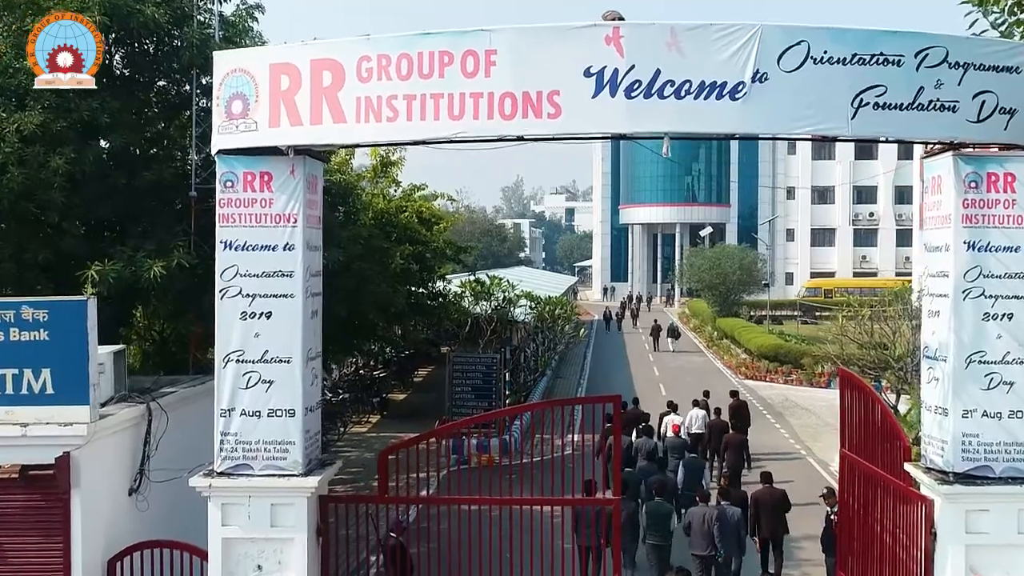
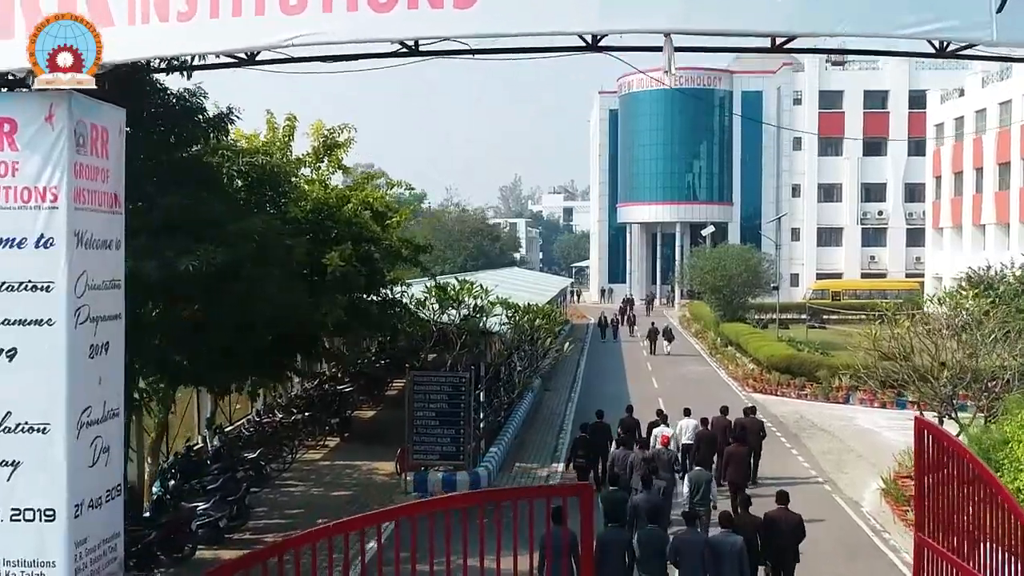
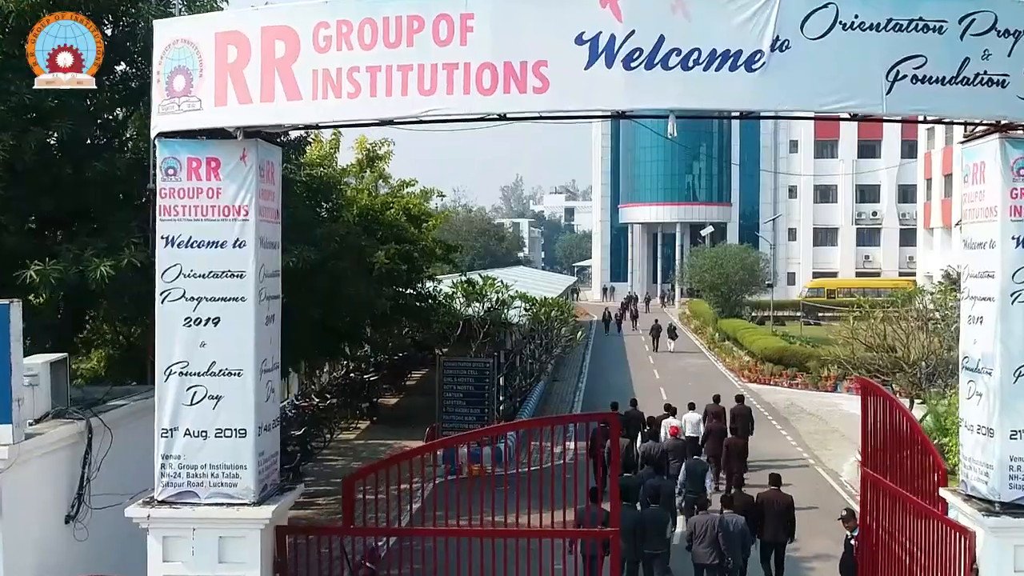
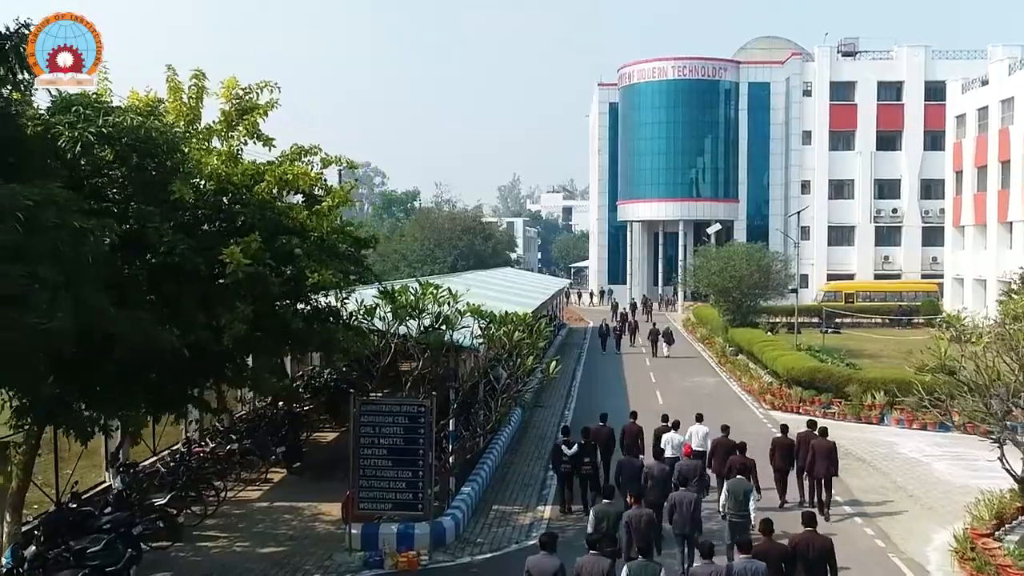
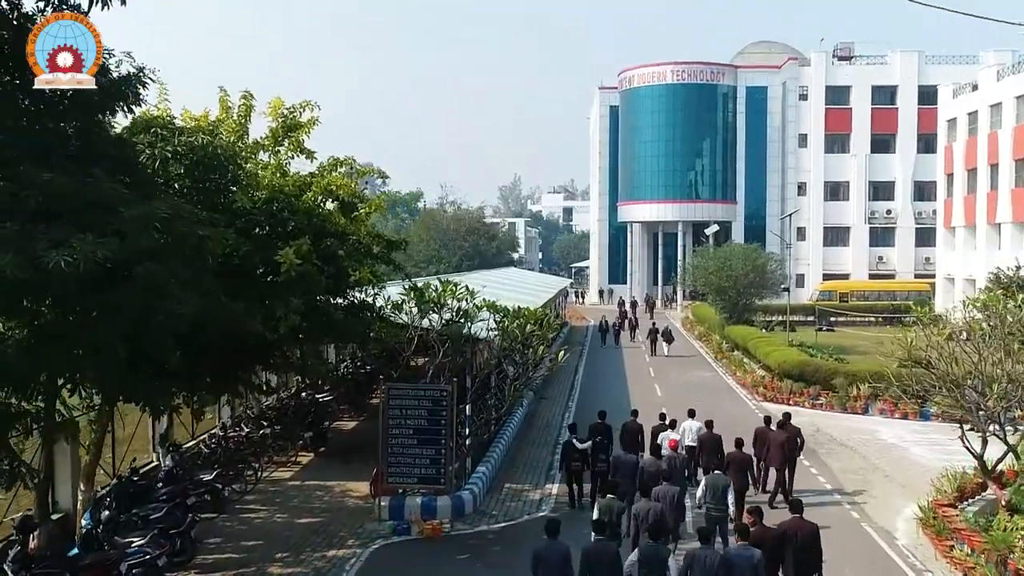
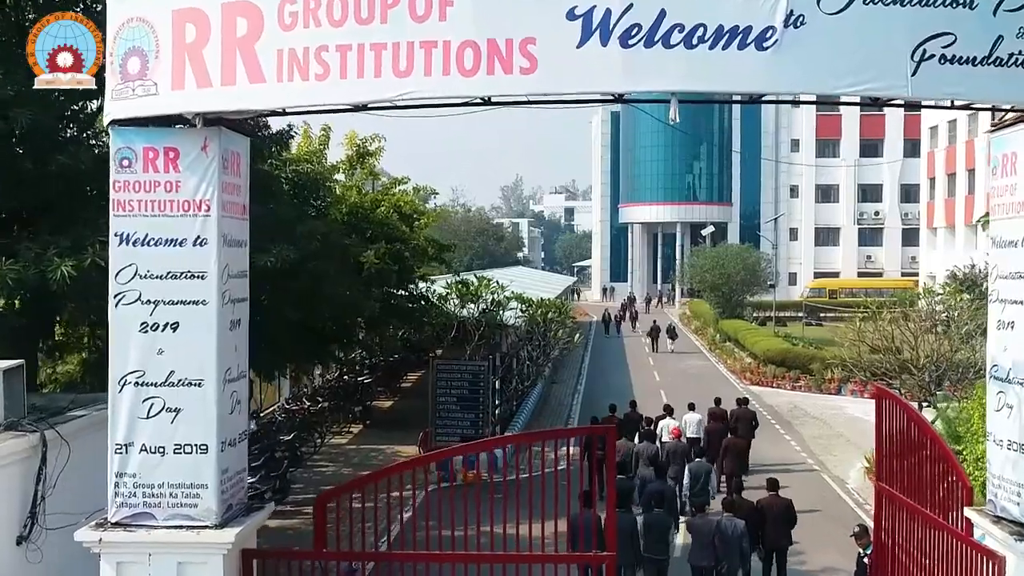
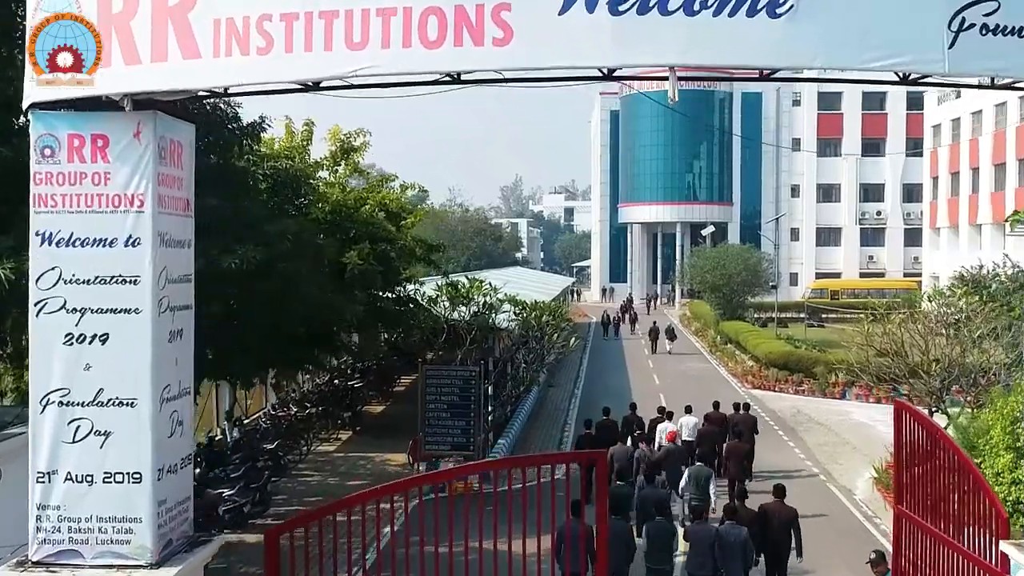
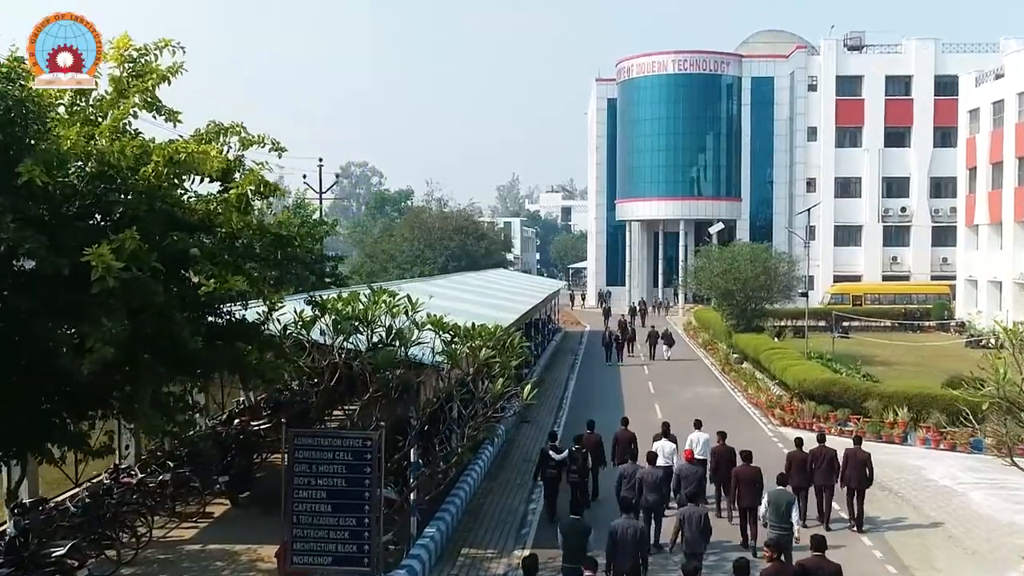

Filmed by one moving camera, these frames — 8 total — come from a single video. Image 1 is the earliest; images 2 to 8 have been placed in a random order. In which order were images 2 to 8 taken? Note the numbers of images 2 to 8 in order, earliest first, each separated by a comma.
3, 6, 7, 2, 5, 4, 8
